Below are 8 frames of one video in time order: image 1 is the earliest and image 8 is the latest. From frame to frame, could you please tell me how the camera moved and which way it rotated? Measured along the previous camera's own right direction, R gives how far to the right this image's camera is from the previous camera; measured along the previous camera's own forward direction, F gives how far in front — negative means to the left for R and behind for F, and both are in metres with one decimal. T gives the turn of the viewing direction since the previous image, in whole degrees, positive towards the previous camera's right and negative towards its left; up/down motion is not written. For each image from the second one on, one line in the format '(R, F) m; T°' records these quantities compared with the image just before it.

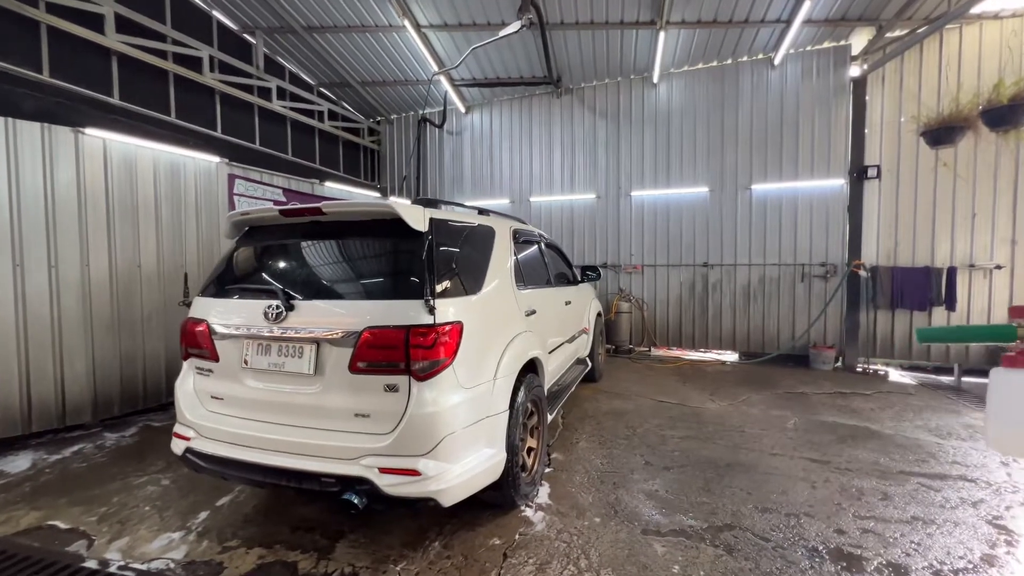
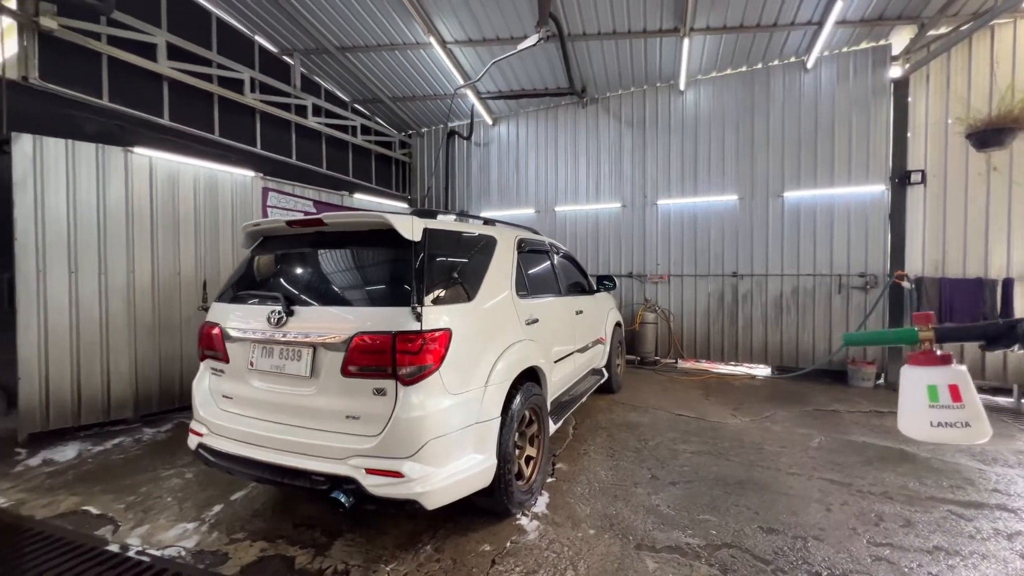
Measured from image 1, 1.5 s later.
(+0.2, 0.0) m; -5°
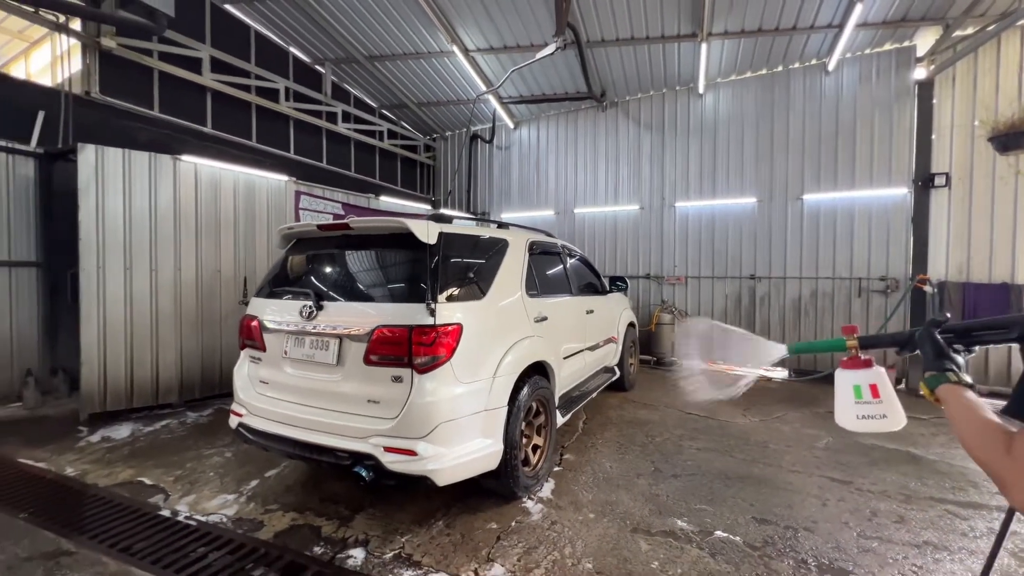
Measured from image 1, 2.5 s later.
(+0.1, -0.2) m; -3°
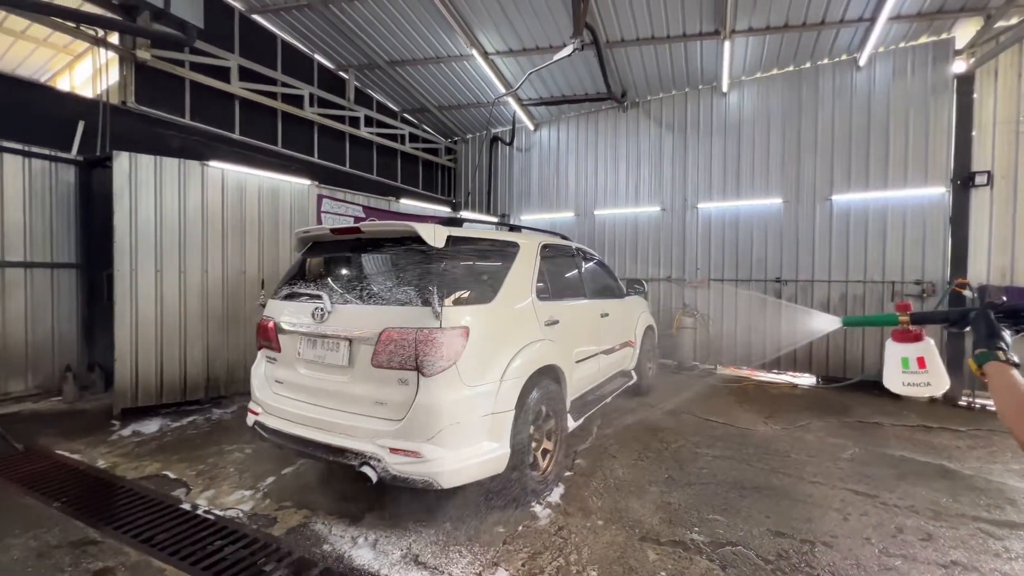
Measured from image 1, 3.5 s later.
(+0.1, 0.0) m; -3°
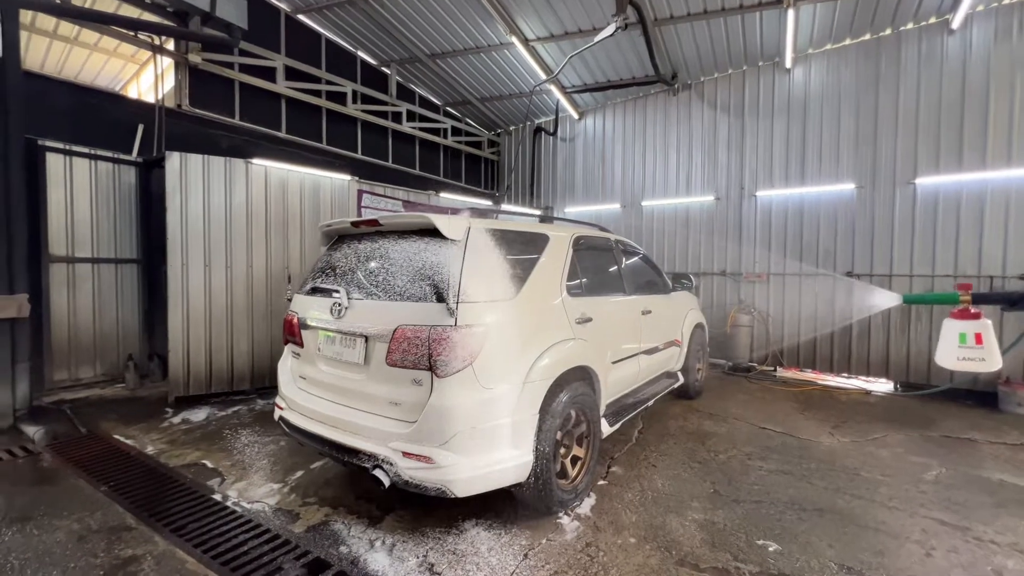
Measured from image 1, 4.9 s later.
(+0.1, +0.2) m; -6°
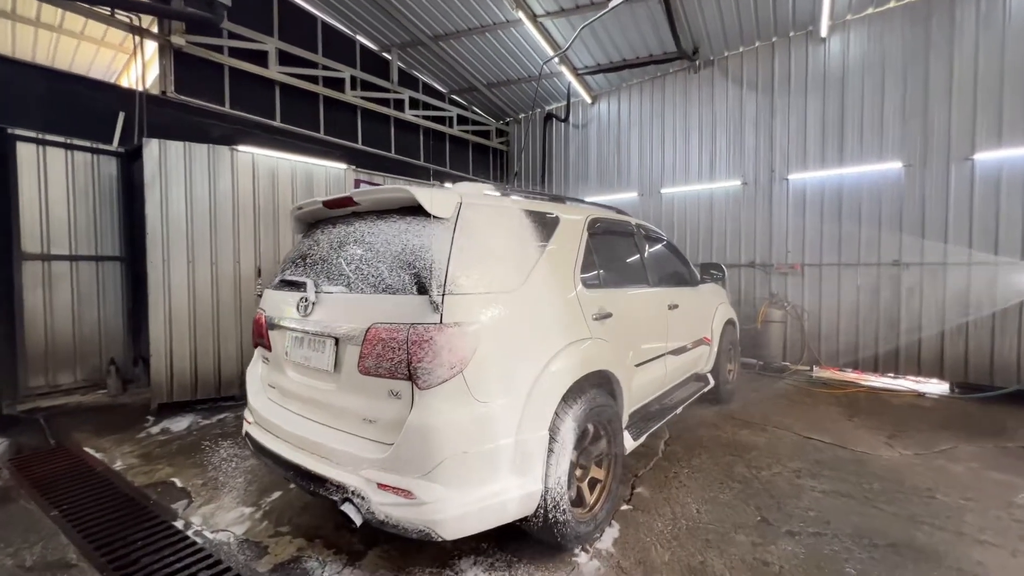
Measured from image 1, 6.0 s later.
(+0.1, +0.4) m; -2°
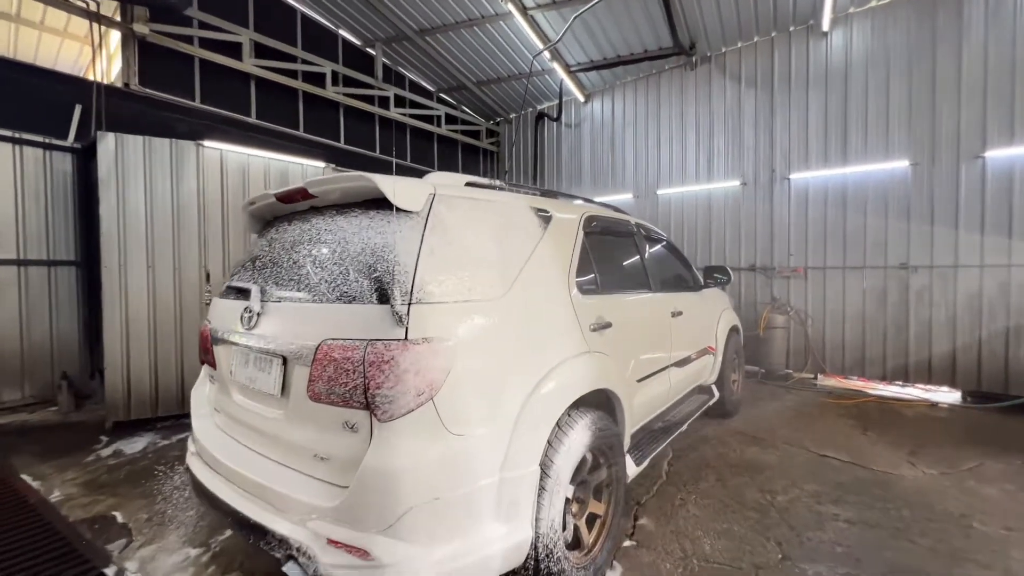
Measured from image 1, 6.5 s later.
(0.0, +0.3) m; +1°
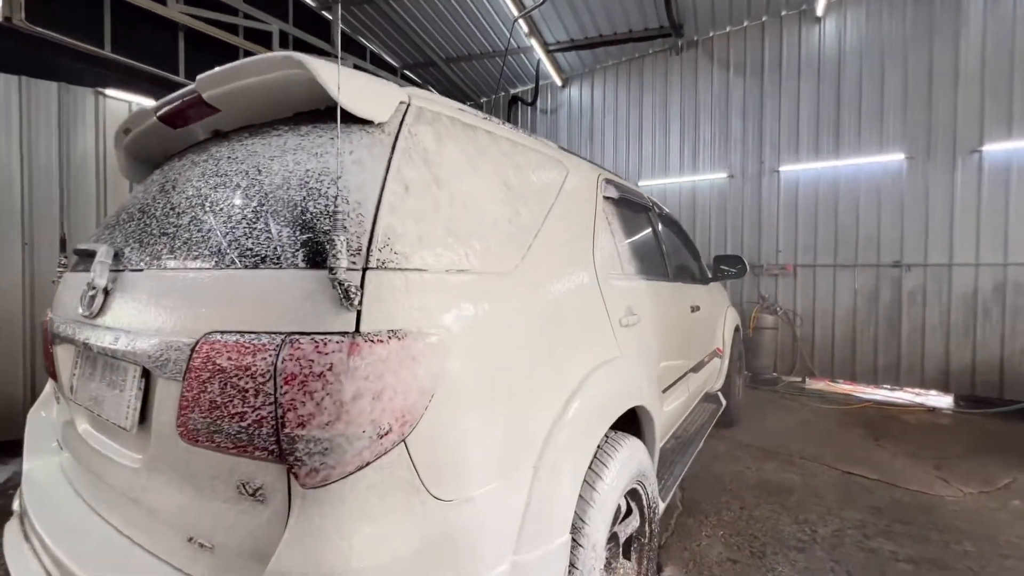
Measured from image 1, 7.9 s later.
(-0.1, +0.6) m; +5°
